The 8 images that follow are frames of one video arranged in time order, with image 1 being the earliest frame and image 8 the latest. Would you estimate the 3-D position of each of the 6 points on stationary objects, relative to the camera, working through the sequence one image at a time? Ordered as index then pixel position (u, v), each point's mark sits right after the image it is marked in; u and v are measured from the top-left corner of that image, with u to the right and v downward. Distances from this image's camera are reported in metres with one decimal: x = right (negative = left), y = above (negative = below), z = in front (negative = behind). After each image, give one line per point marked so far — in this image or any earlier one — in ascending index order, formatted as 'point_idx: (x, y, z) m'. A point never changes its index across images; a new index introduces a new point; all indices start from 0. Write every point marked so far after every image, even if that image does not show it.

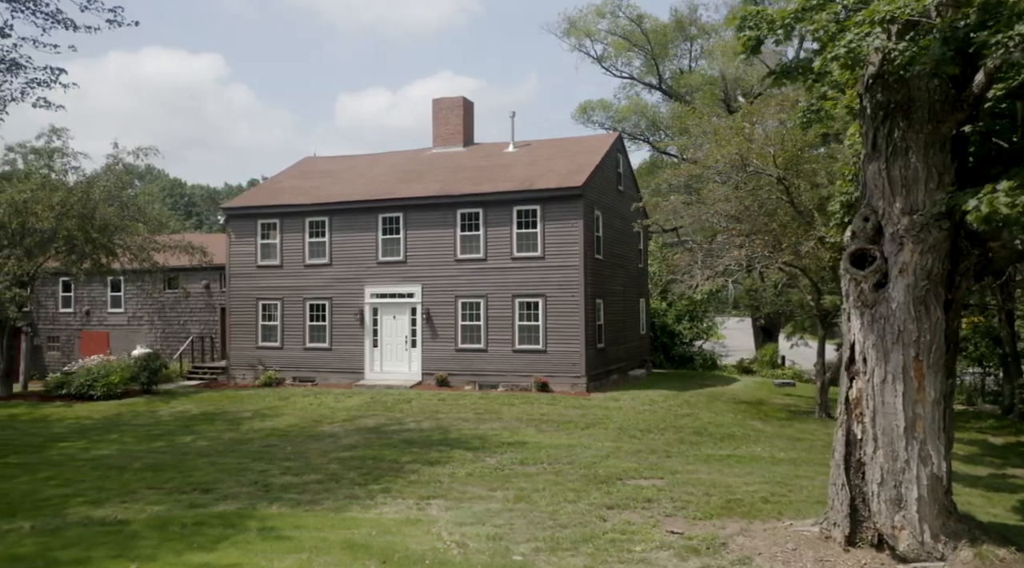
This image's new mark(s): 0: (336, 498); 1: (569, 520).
0: (-2.1, -2.6, +10.2) m
1: (+0.6, -2.4, +8.6) m
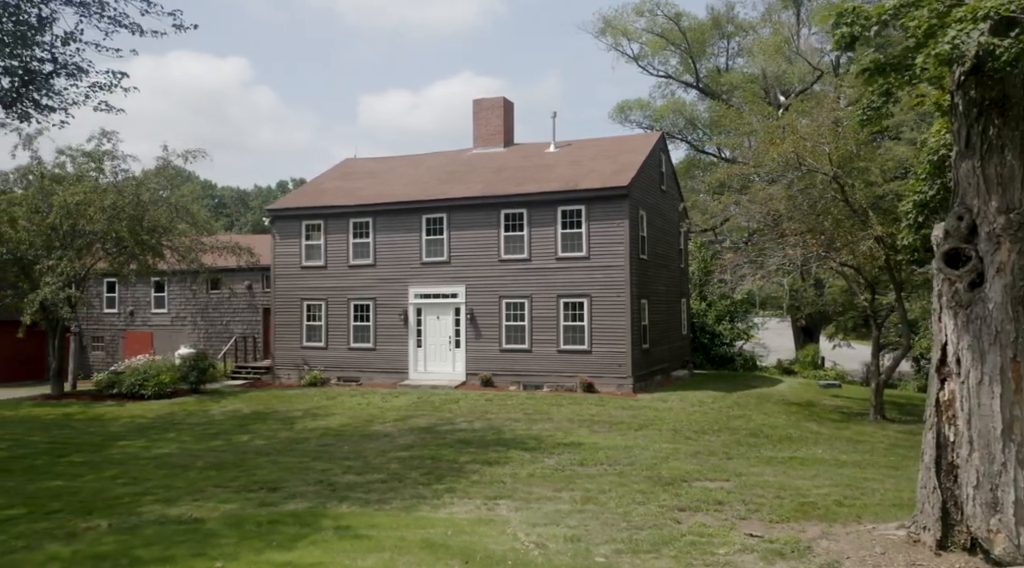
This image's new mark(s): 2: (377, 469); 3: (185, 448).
0: (-1.3, -2.6, +10.2) m
1: (+1.4, -2.4, +8.6) m
2: (-2.0, -2.7, +12.3) m
3: (-5.6, -2.9, +14.3) m
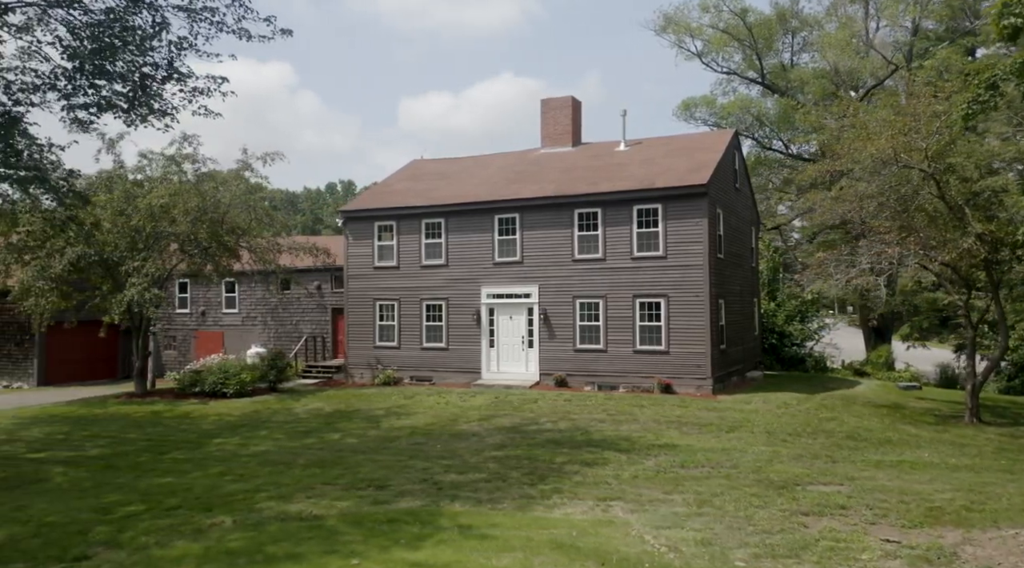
0: (0.0, -2.6, +10.2) m
1: (+2.6, -2.4, +8.4) m
2: (-0.5, -2.7, +12.3) m
3: (-4.1, -2.9, +14.6) m
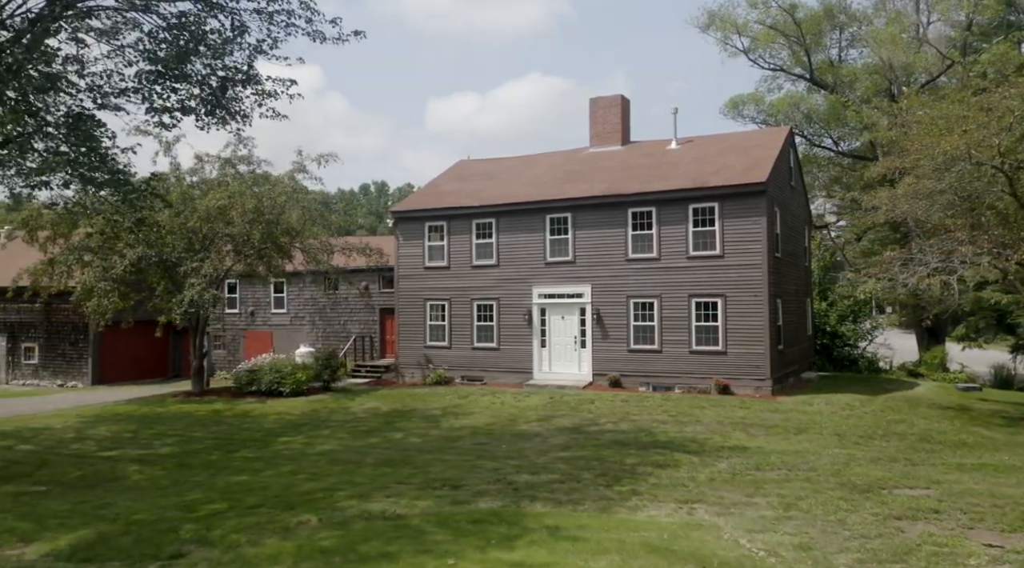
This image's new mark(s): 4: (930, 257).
0: (+1.0, -2.6, +10.1) m
1: (+3.5, -2.4, +8.2) m
2: (+0.5, -2.7, +12.3) m
3: (-2.9, -2.9, +14.6) m
4: (+9.1, +0.6, +18.1) m
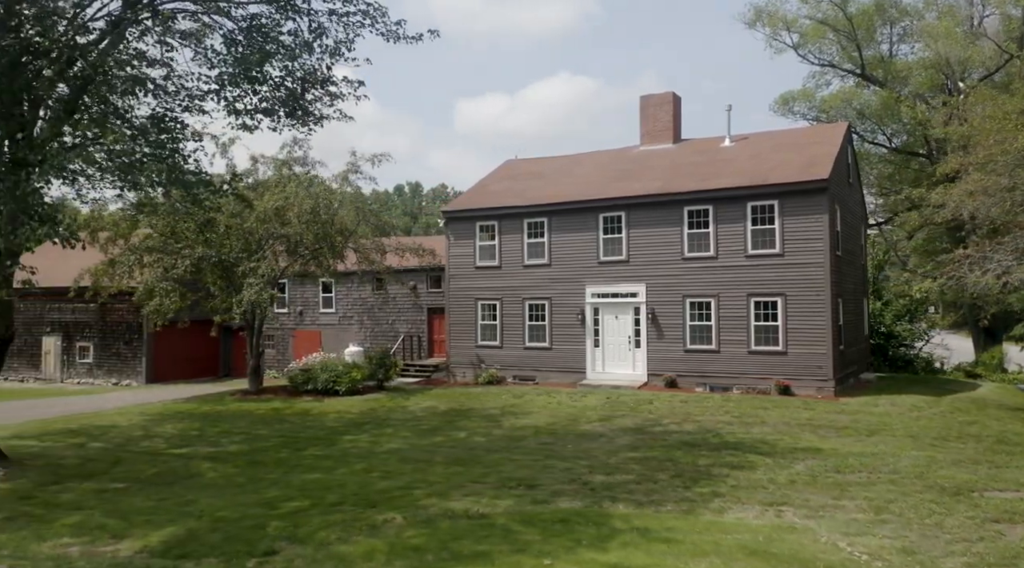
0: (+2.0, -2.6, +10.0) m
1: (+4.4, -2.4, +8.0) m
2: (+1.6, -2.7, +12.2) m
3: (-1.8, -2.8, +14.7) m
4: (+10.4, +0.6, +17.7) m
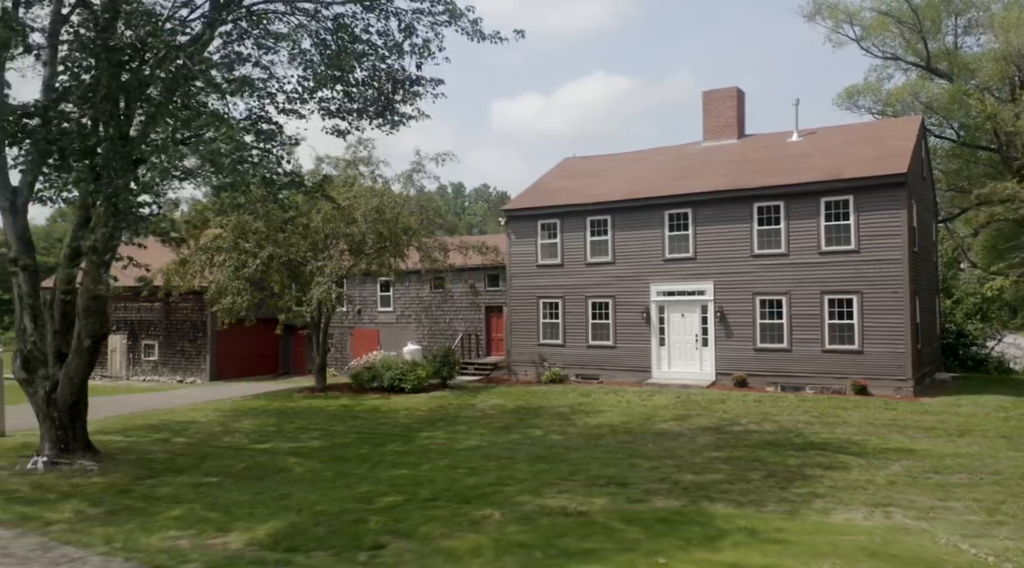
0: (+3.1, -2.5, +9.8) m
1: (+5.4, -2.3, +7.7) m
2: (+2.8, -2.6, +12.0) m
3: (-0.4, -2.8, +14.7) m
4: (+11.9, +0.7, +17.0) m
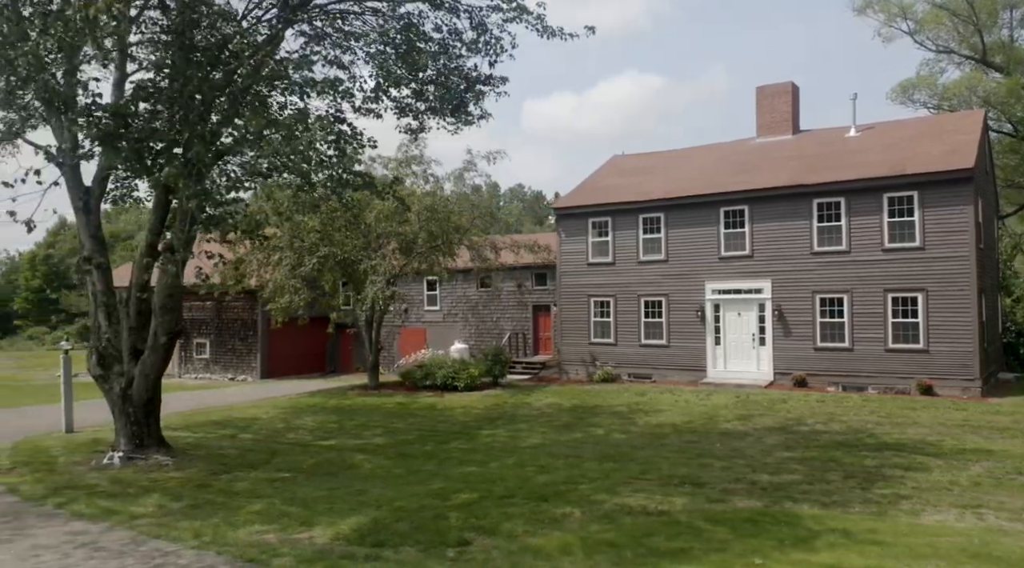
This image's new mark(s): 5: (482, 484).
0: (+4.0, -2.5, +9.6) m
1: (+6.2, -2.3, +7.4) m
2: (+3.8, -2.6, +11.8) m
3: (+0.7, -2.8, +14.6) m
4: (+13.1, +0.7, +16.4) m
5: (-0.4, -2.7, +11.1) m
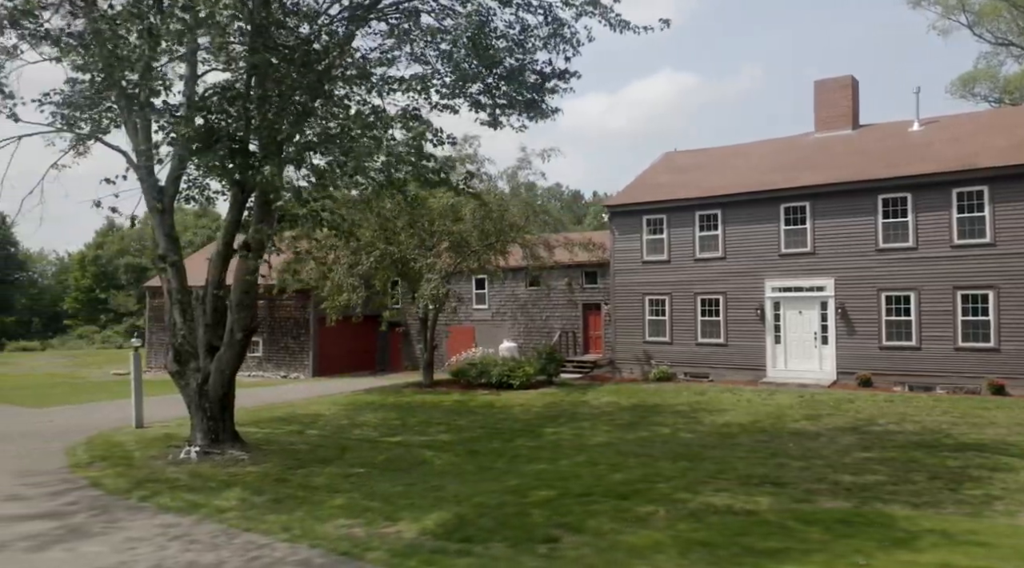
0: (+4.9, -2.4, +9.4) m
1: (+7.0, -2.3, +7.0) m
2: (+4.8, -2.5, +11.6) m
3: (+1.9, -2.7, +14.5) m
4: (+14.3, +0.8, +15.7) m
5: (+0.6, -2.6, +11.1) m
